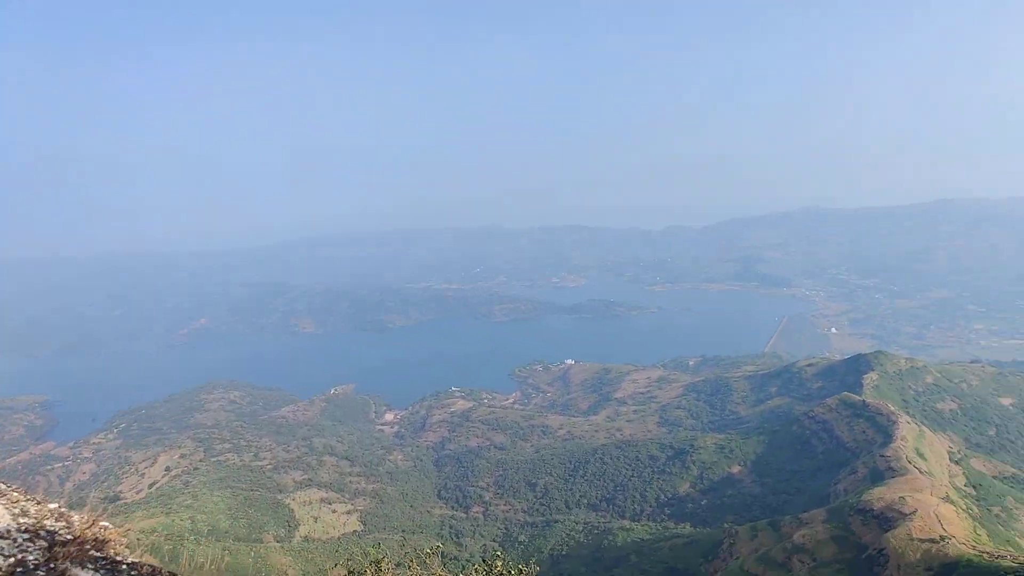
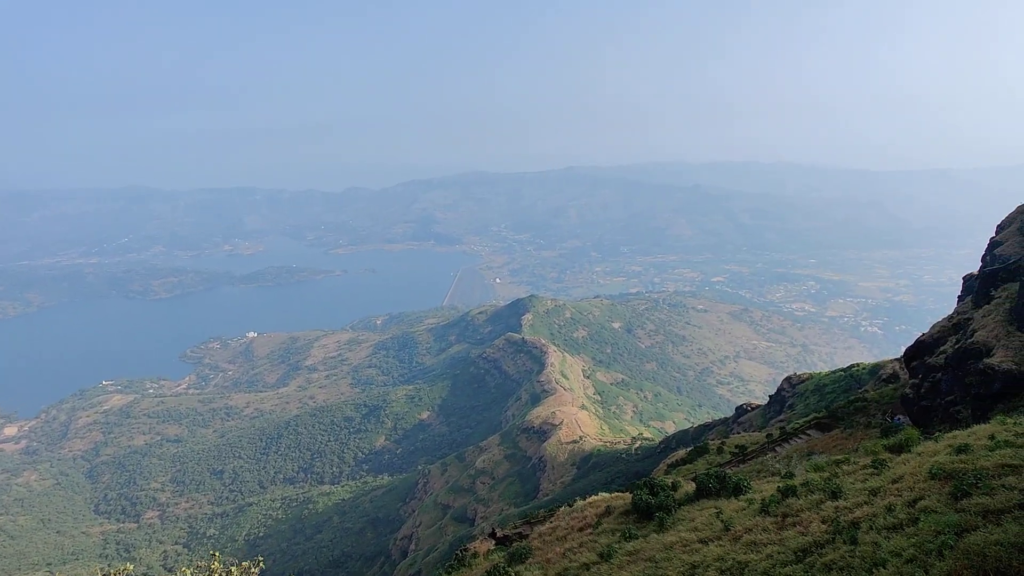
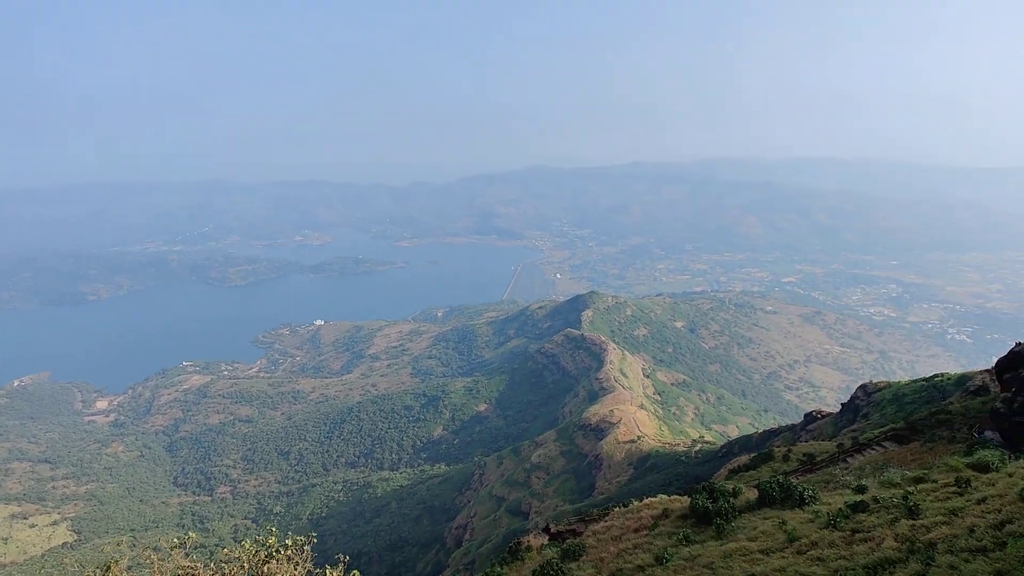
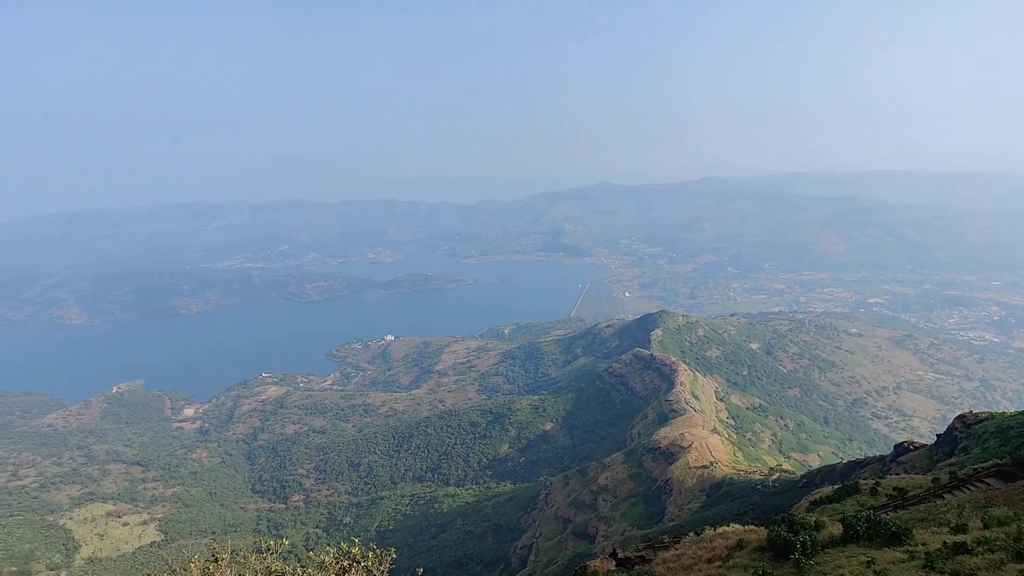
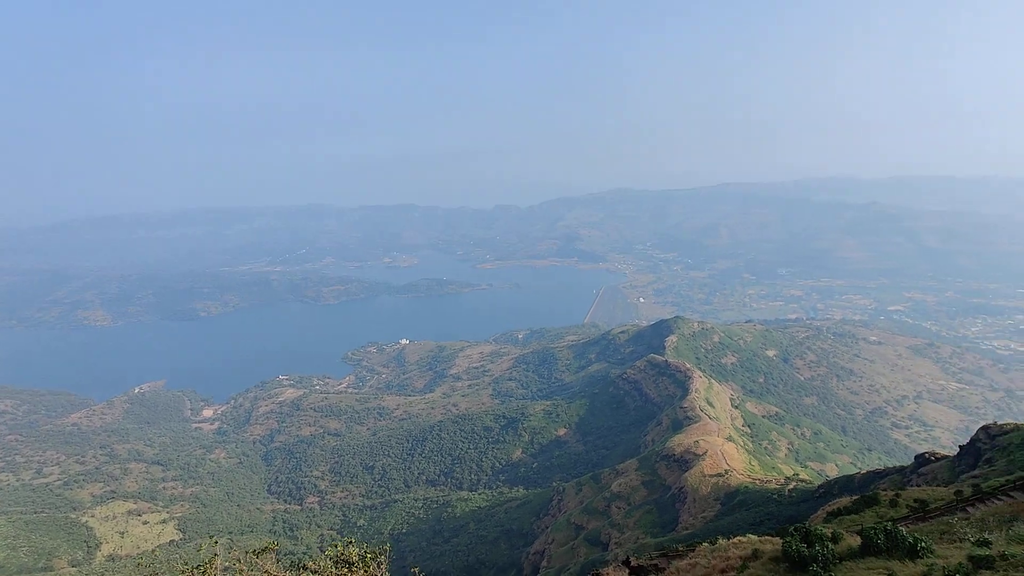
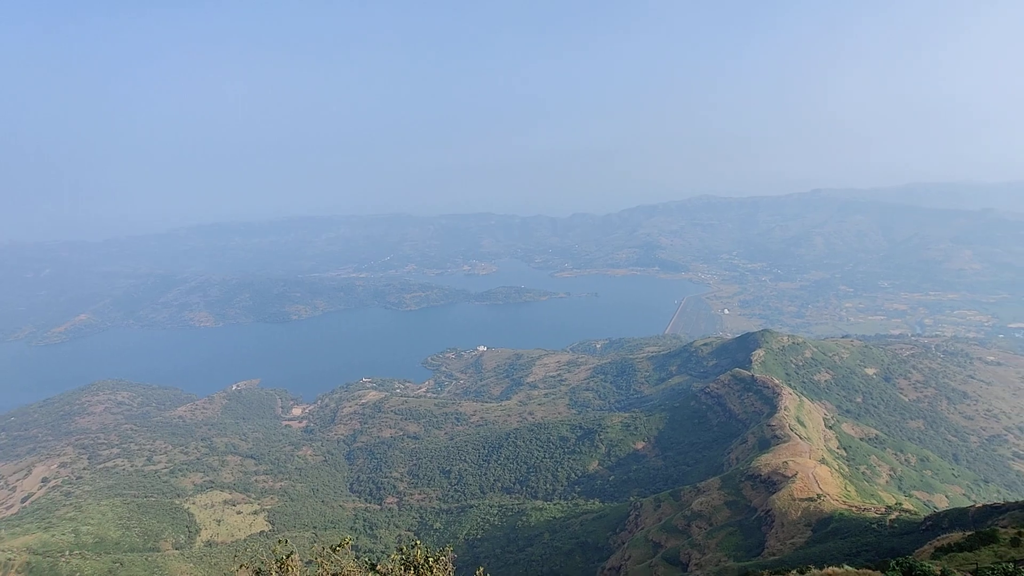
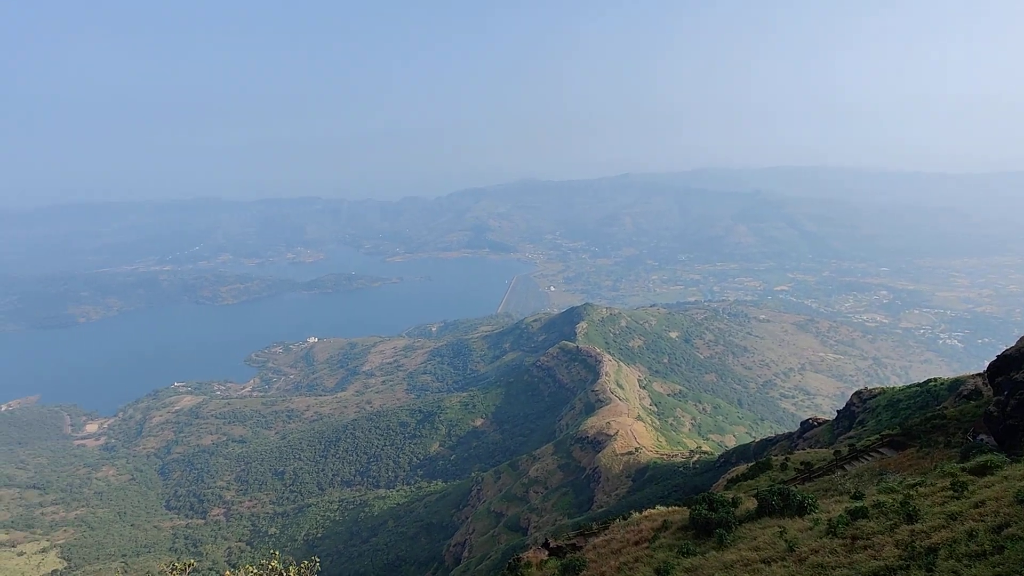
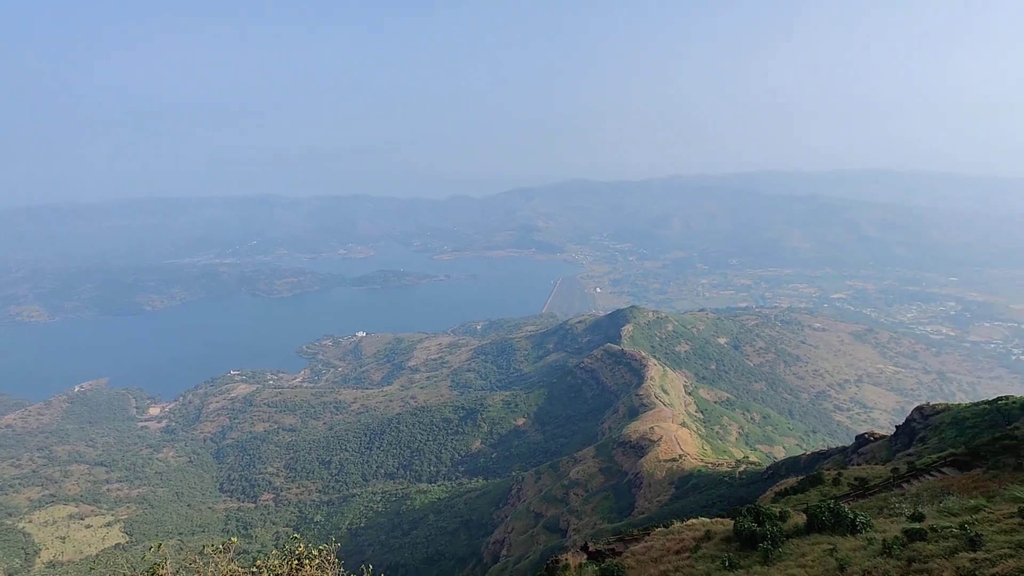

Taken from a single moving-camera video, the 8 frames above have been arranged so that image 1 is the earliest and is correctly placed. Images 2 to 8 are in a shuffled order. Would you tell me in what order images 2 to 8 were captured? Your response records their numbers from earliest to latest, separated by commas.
6, 5, 8, 3, 2, 7, 4
